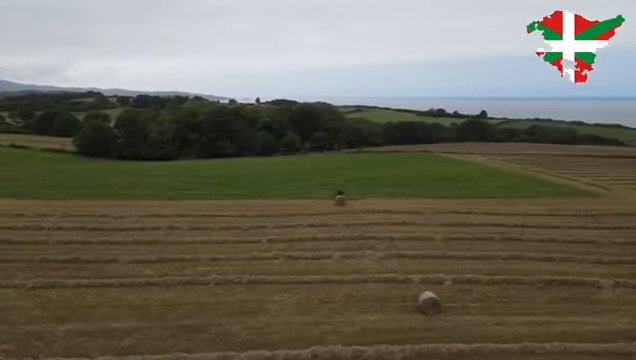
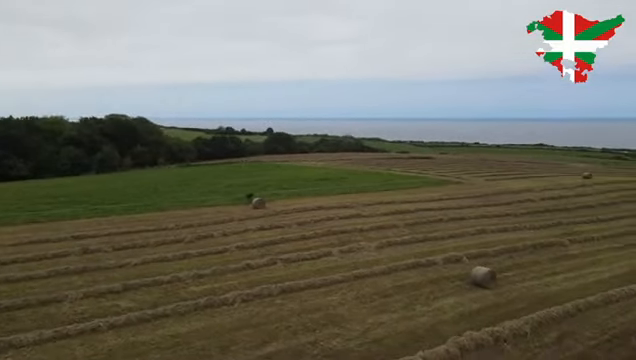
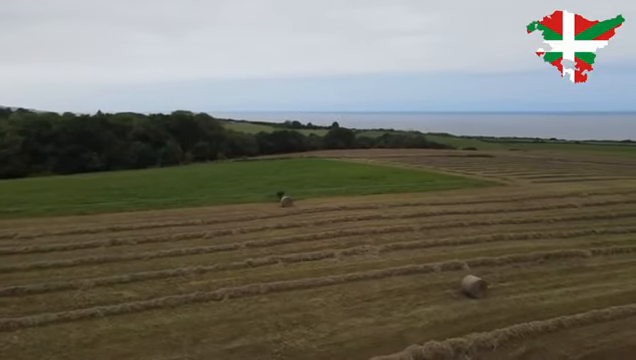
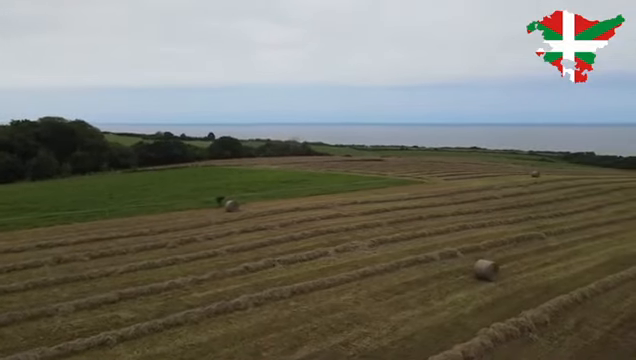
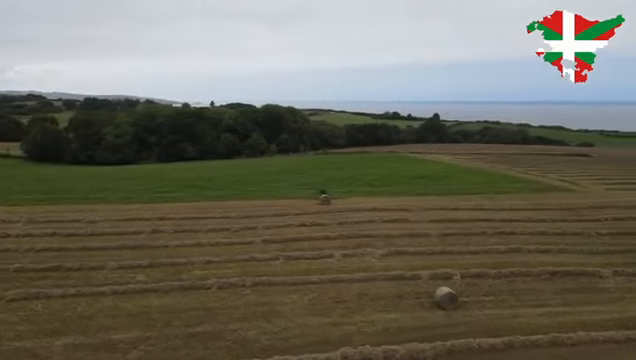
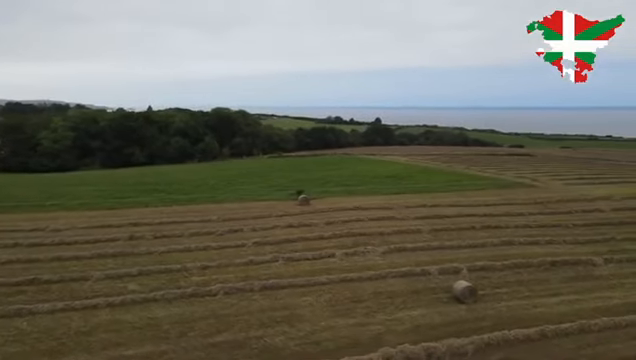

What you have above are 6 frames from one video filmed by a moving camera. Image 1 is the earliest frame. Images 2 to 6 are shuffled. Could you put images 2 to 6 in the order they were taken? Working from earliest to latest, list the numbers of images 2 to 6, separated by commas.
5, 6, 3, 2, 4
